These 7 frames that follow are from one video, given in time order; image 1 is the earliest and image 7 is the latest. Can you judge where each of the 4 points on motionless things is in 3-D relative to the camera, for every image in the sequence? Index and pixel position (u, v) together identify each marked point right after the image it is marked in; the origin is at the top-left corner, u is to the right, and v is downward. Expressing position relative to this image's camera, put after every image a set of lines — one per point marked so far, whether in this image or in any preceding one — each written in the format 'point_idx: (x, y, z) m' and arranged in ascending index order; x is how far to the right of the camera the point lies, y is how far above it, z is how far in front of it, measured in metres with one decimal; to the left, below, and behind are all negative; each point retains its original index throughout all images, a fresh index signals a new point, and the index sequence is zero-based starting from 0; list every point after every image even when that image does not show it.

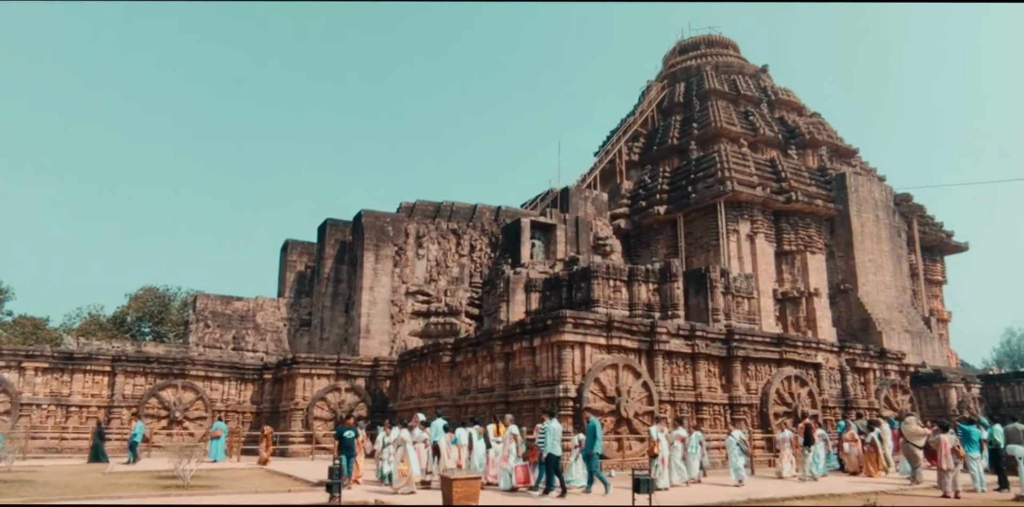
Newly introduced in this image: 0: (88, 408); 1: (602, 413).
0: (-12.5, -4.5, +18.8) m
1: (+1.9, -3.4, +13.8) m
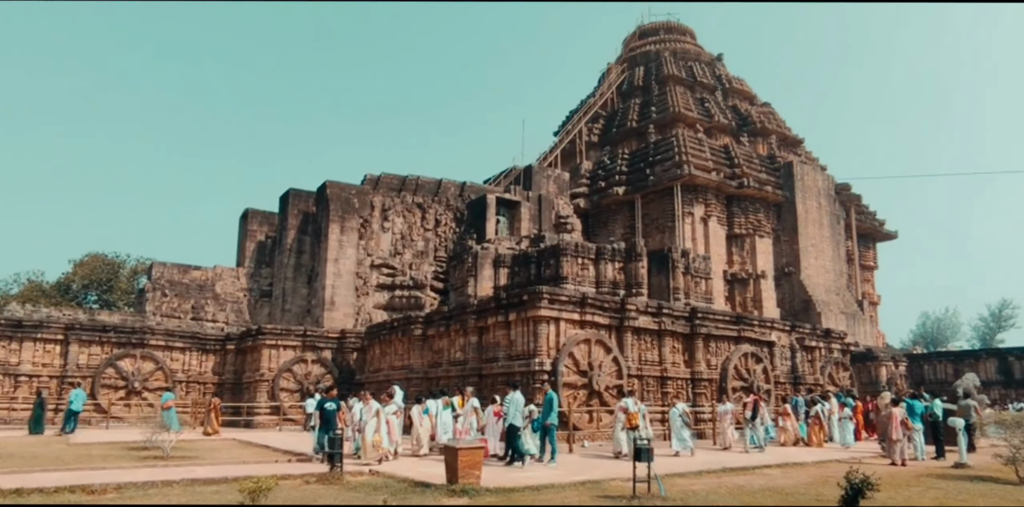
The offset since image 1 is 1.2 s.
0: (-13.4, -3.5, +18.2) m
1: (+1.4, -3.0, +14.4) m
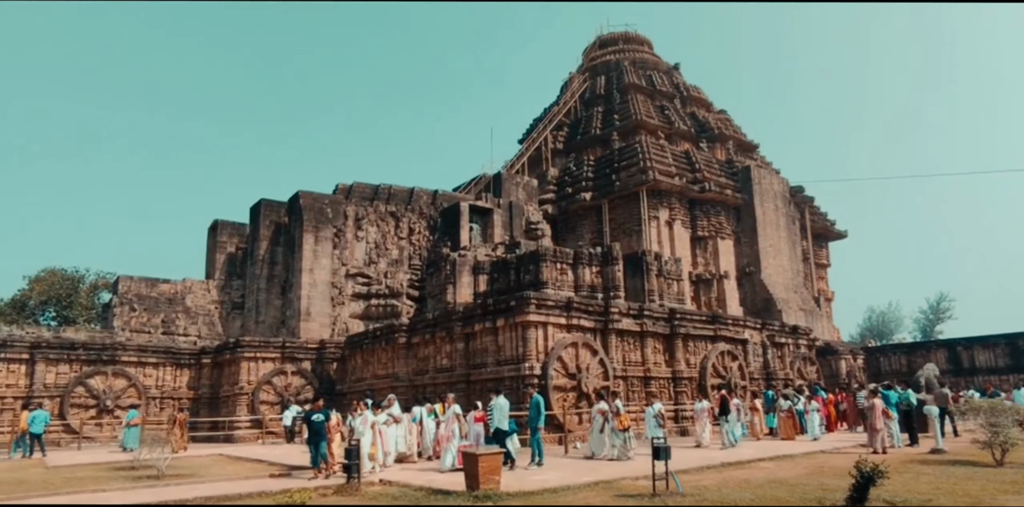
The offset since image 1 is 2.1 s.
0: (-13.8, -4.0, +17.5) m
1: (+1.2, -3.1, +14.8) m
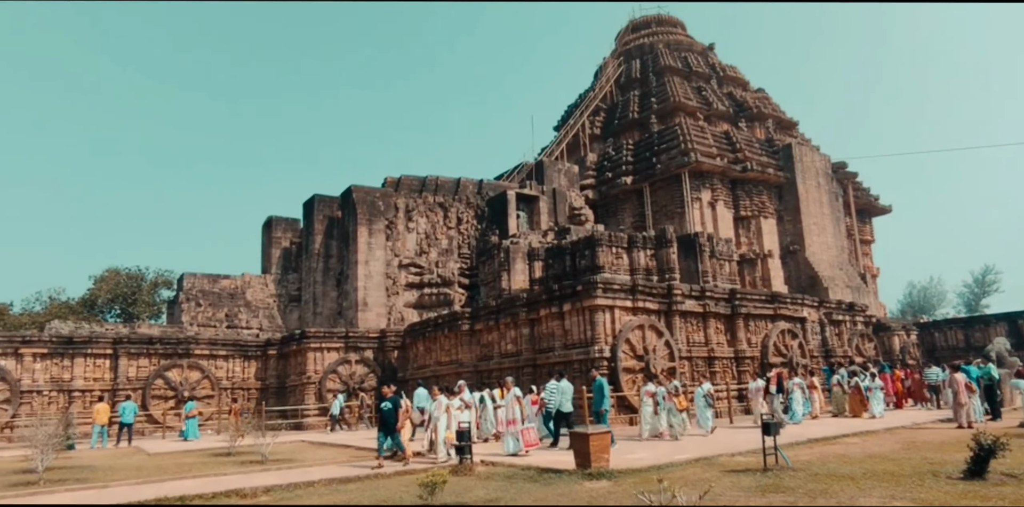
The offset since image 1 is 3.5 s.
0: (-12.1, -4.0, +18.3) m
1: (+2.8, -2.7, +15.1) m
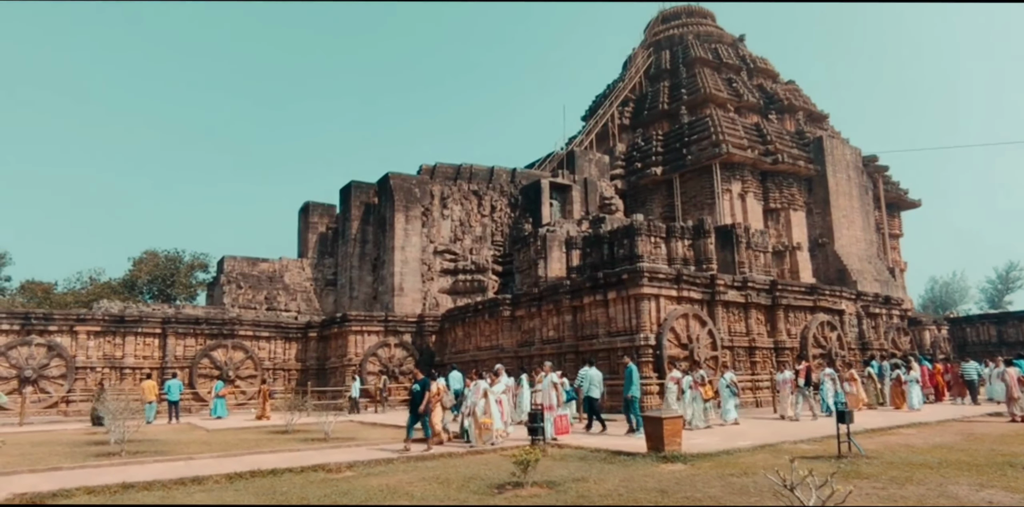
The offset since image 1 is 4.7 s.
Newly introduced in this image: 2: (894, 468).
0: (-10.9, -3.4, +18.8) m
1: (+3.9, -2.5, +15.3) m
2: (+4.1, -2.4, +6.9) m
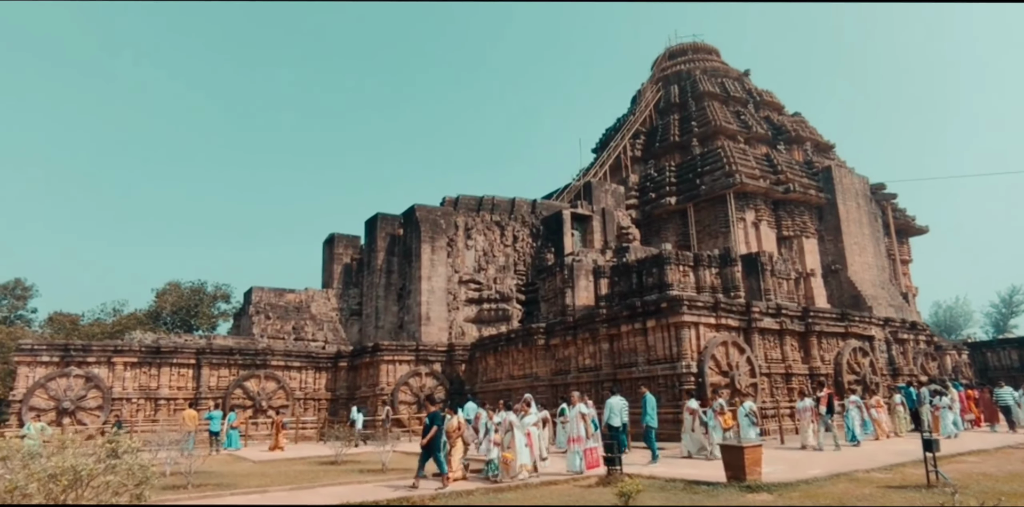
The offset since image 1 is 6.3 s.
0: (-9.9, -4.4, +18.8) m
1: (+5.0, -3.2, +15.5) m
2: (+5.3, -2.7, +7.1) m
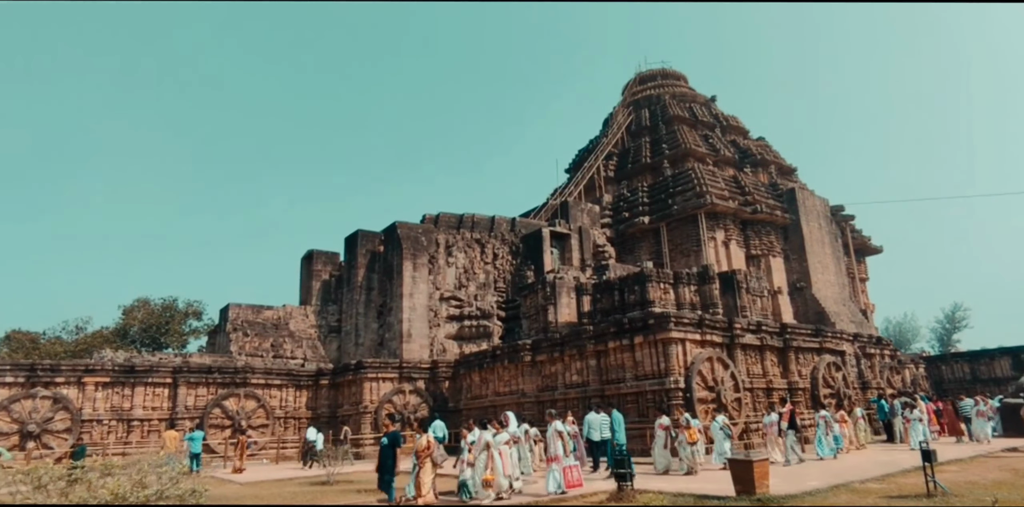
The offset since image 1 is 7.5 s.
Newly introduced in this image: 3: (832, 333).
0: (-10.3, -4.8, +18.2) m
1: (+4.8, -3.6, +16.0) m
2: (+5.6, -3.0, +7.6) m
3: (+9.7, -2.4, +19.5) m
